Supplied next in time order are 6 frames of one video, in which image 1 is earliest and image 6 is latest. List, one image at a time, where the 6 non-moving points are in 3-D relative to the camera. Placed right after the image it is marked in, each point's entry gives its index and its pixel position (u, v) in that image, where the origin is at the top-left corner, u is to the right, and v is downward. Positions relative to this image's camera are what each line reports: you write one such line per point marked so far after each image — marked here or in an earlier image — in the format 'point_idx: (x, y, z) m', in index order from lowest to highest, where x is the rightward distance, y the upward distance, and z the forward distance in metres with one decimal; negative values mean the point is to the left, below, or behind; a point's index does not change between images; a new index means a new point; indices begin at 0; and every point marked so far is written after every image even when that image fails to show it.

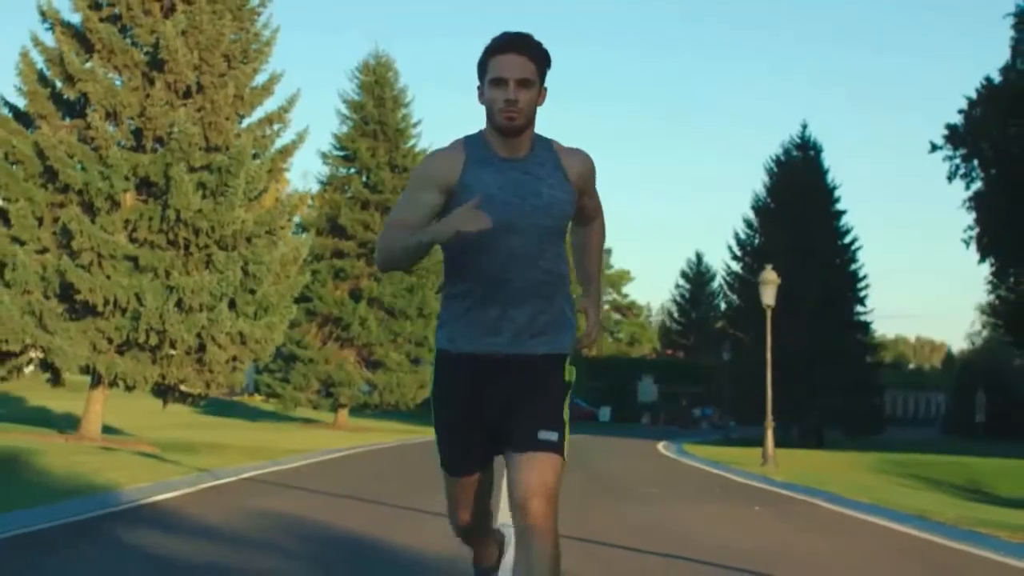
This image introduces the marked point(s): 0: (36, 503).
0: (-5.2, -2.3, +15.2) m
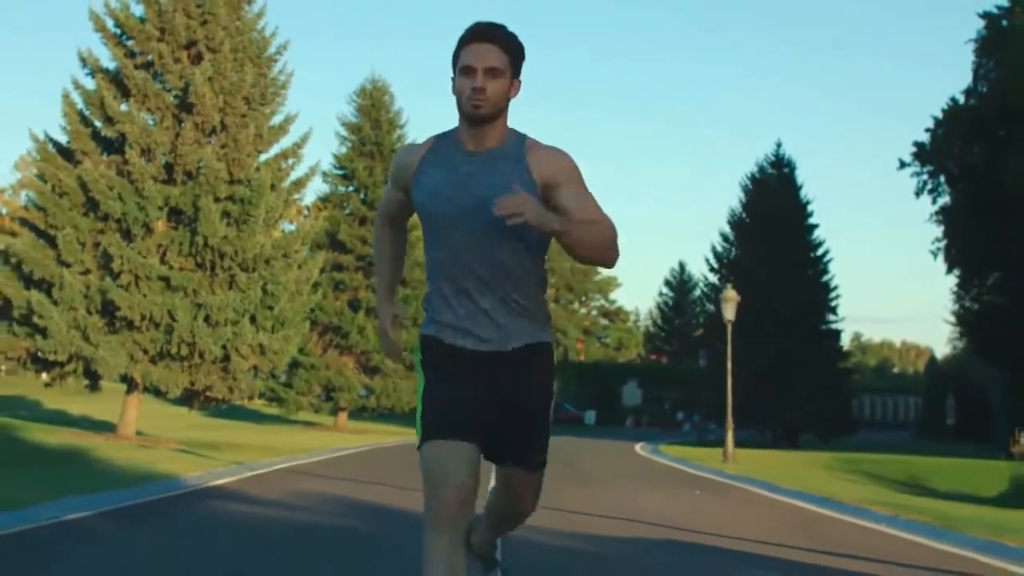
0: (-5.3, -2.7, +18.8) m
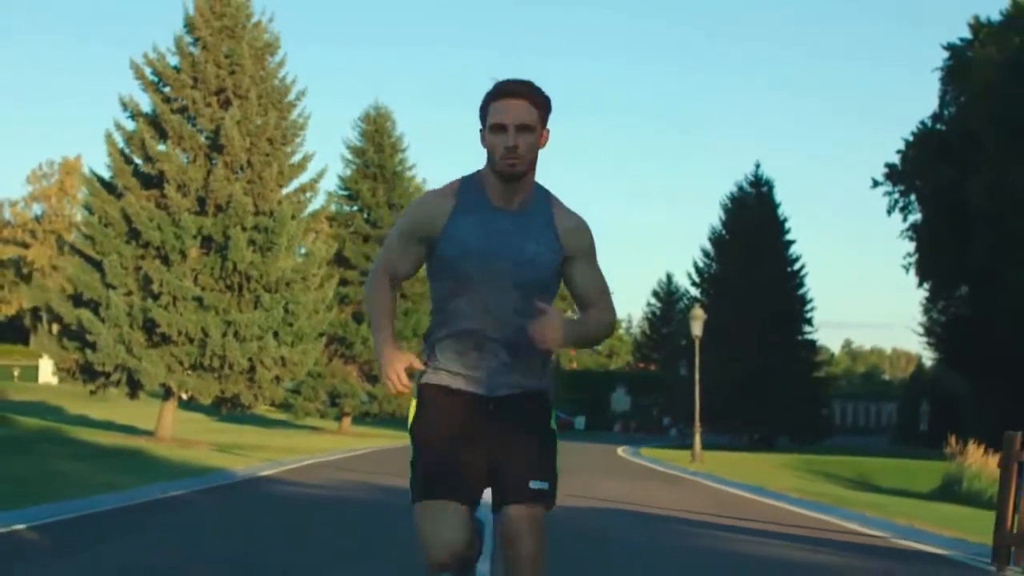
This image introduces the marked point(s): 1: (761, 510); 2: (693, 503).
0: (-5.5, -3.1, +23.0) m
1: (+3.4, -3.0, +18.7) m
2: (+2.6, -3.1, +19.9) m
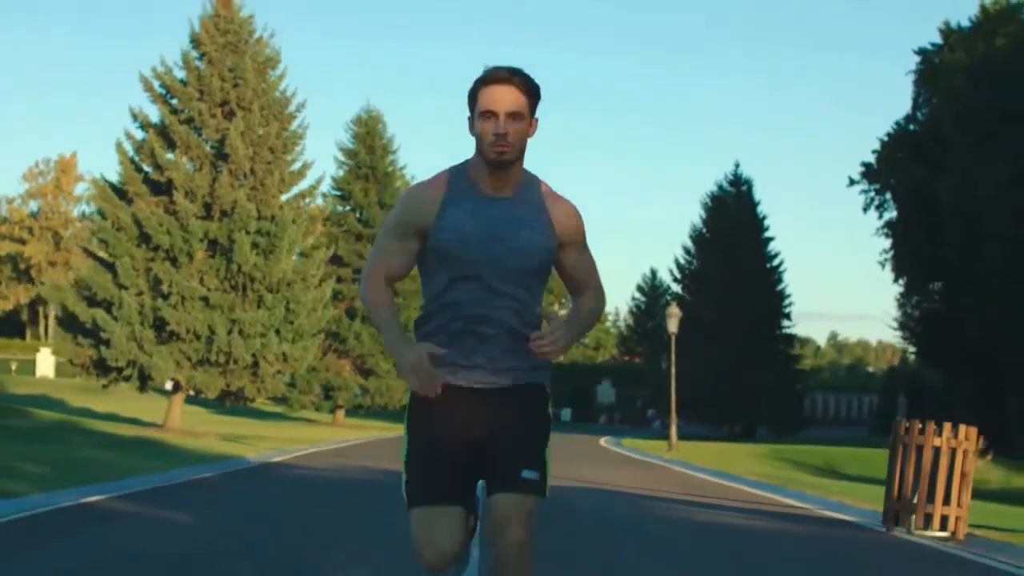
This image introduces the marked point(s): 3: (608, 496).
0: (-5.7, -3.2, +25.4) m
1: (+3.2, -3.1, +21.1) m
2: (+2.4, -3.2, +22.3) m
3: (+1.3, -2.9, +18.9) m
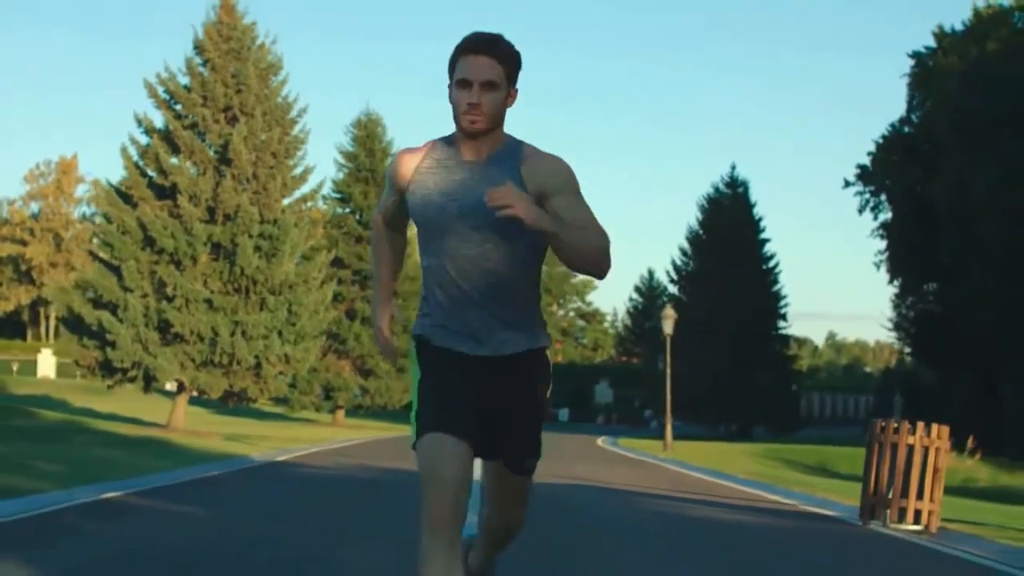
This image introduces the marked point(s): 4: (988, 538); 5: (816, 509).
0: (-5.8, -3.3, +26.1) m
1: (+3.2, -3.2, +21.8) m
2: (+2.4, -3.3, +23.0) m
3: (+1.3, -2.9, +19.6) m
4: (+4.9, -2.5, +14.0) m
5: (+3.7, -2.7, +16.6) m
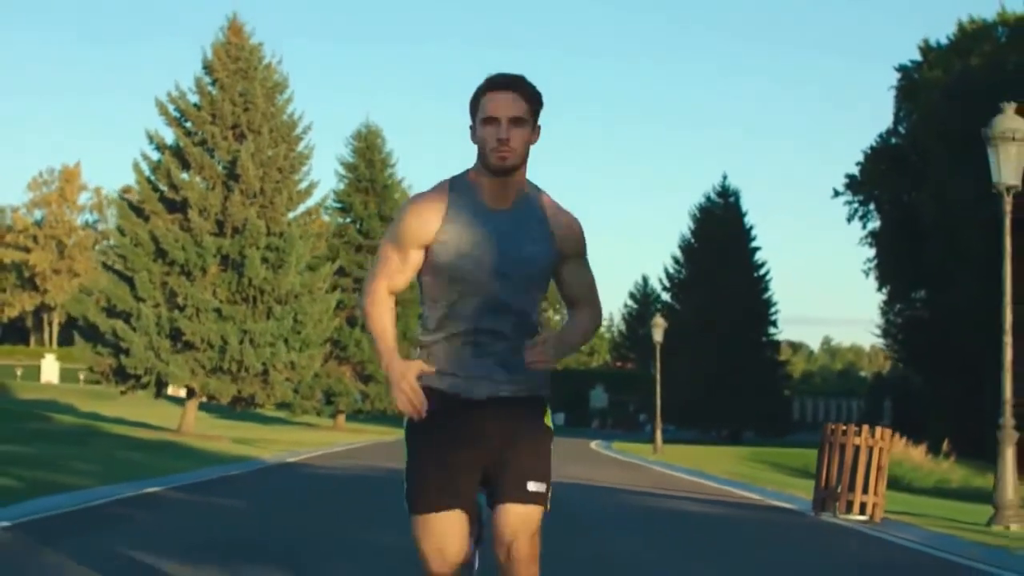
0: (-5.9, -3.5, +27.8) m
1: (+3.1, -3.4, +23.6) m
2: (+2.3, -3.5, +24.7) m
3: (+1.2, -3.2, +21.4) m
4: (+4.8, -2.8, +15.8) m
5: (+3.7, -2.9, +18.3) m
